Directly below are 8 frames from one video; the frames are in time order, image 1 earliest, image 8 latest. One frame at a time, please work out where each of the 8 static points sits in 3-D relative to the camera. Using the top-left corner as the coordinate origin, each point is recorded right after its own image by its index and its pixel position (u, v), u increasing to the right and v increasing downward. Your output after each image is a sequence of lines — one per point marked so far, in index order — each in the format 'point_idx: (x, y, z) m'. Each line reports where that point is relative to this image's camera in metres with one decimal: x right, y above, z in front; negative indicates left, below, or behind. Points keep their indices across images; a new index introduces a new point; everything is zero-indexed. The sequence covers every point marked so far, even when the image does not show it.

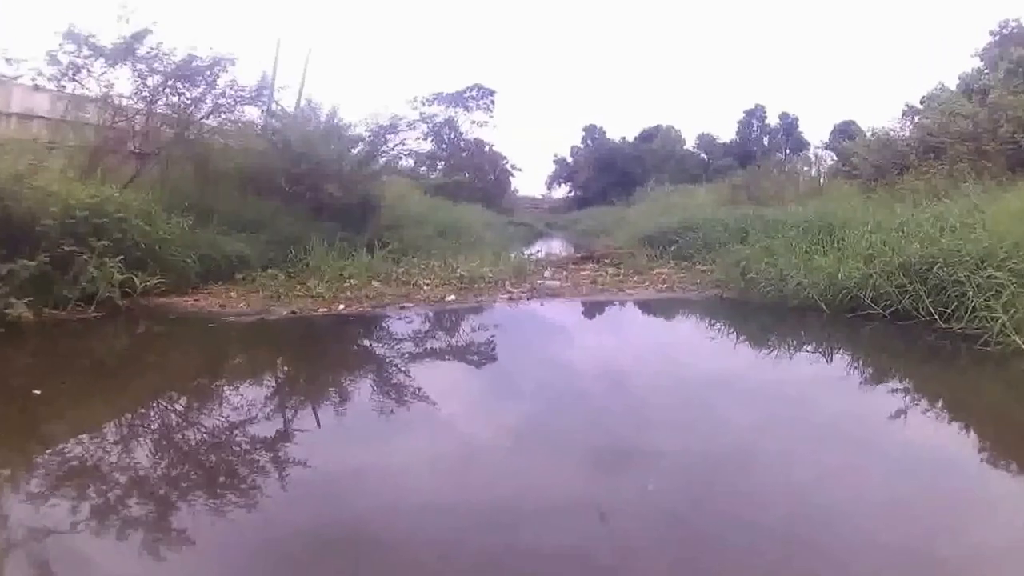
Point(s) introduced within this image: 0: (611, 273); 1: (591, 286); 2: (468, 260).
0: (+1.4, +0.2, +9.3) m
1: (+1.0, +0.1, +8.6) m
2: (-0.6, +0.4, +10.0) m
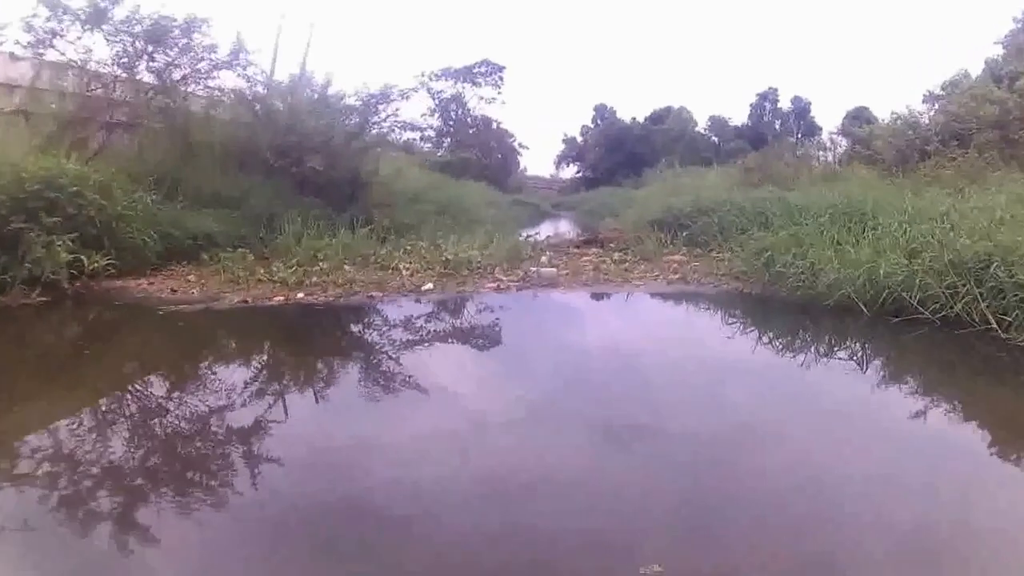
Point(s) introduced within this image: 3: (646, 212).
0: (+1.3, +0.3, +8.4) m
1: (+0.9, +0.2, +7.7) m
2: (-0.7, +0.6, +9.1) m
3: (+2.3, +1.3, +12.2) m
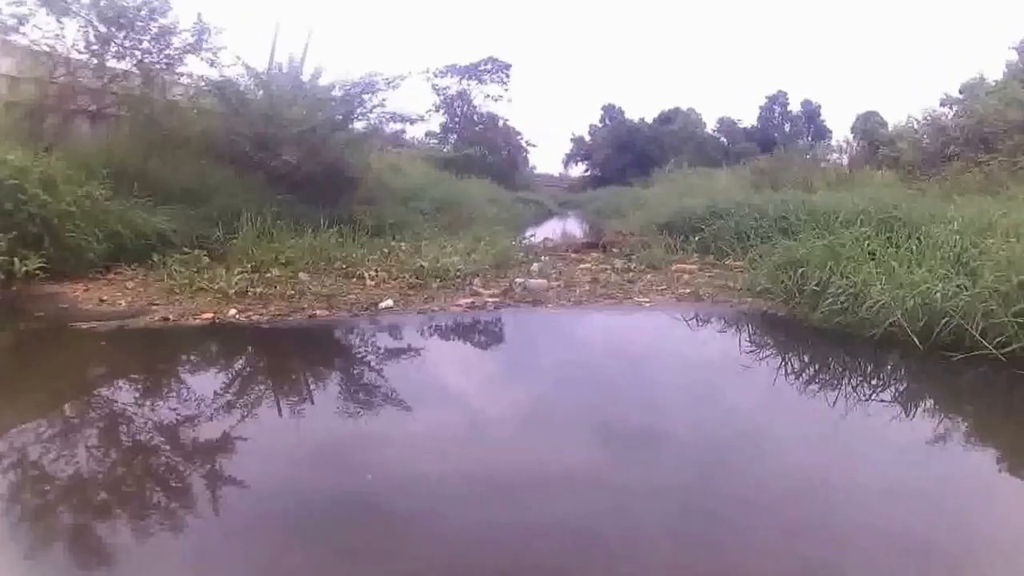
0: (+1.2, +0.2, +7.4) m
1: (+0.8, +0.1, +6.7) m
2: (-0.8, +0.5, +8.2) m
3: (+2.2, +1.2, +11.2) m
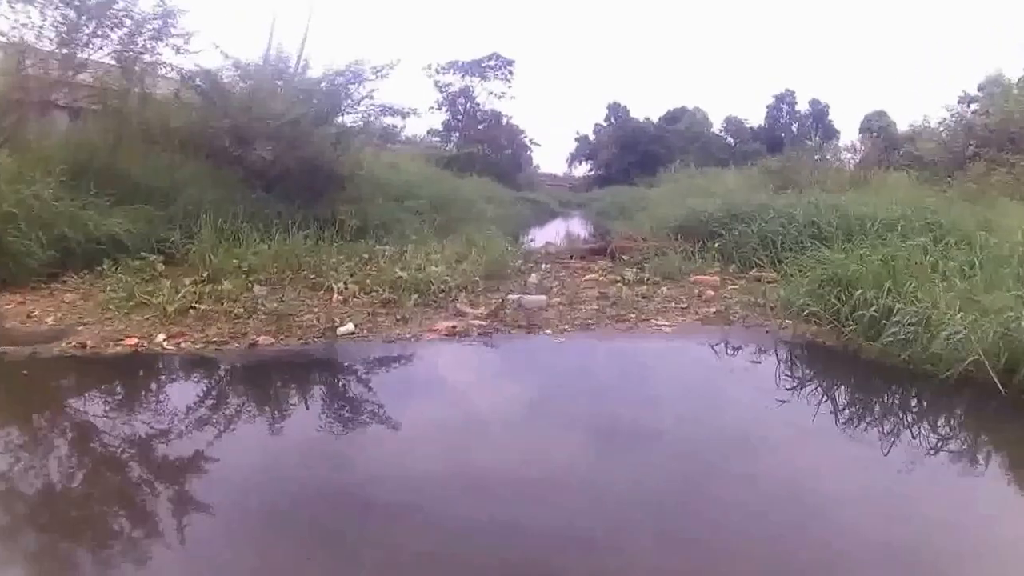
0: (+1.1, +0.1, +6.5) m
1: (+0.7, -0.1, +5.9) m
2: (-0.8, +0.4, +7.3) m
3: (+2.2, +1.0, +10.3) m
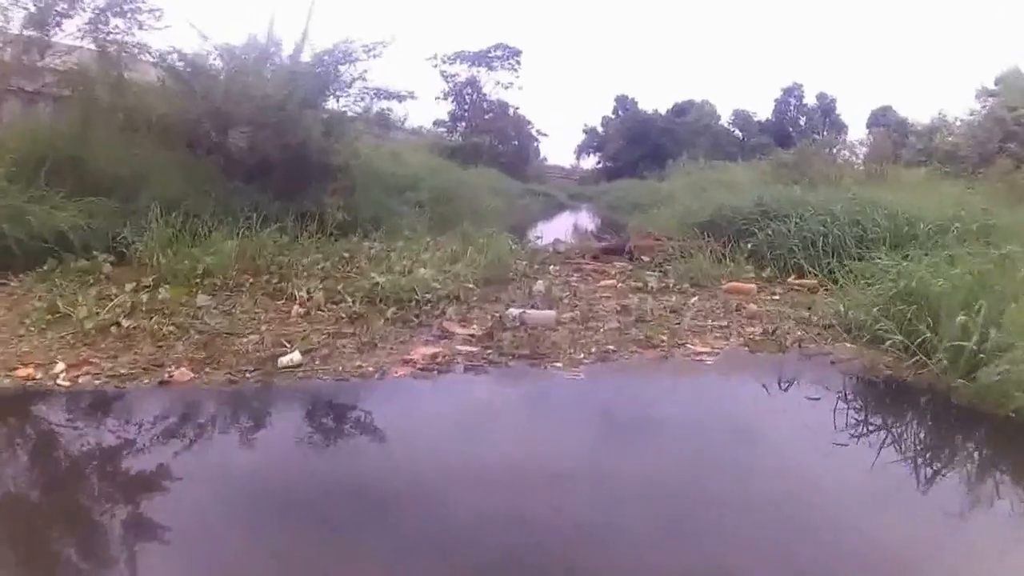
0: (+1.2, 0.0, +5.5) m
1: (+0.8, -0.1, +4.9) m
2: (-0.8, +0.4, +6.4) m
3: (+2.3, +1.0, +9.4) m
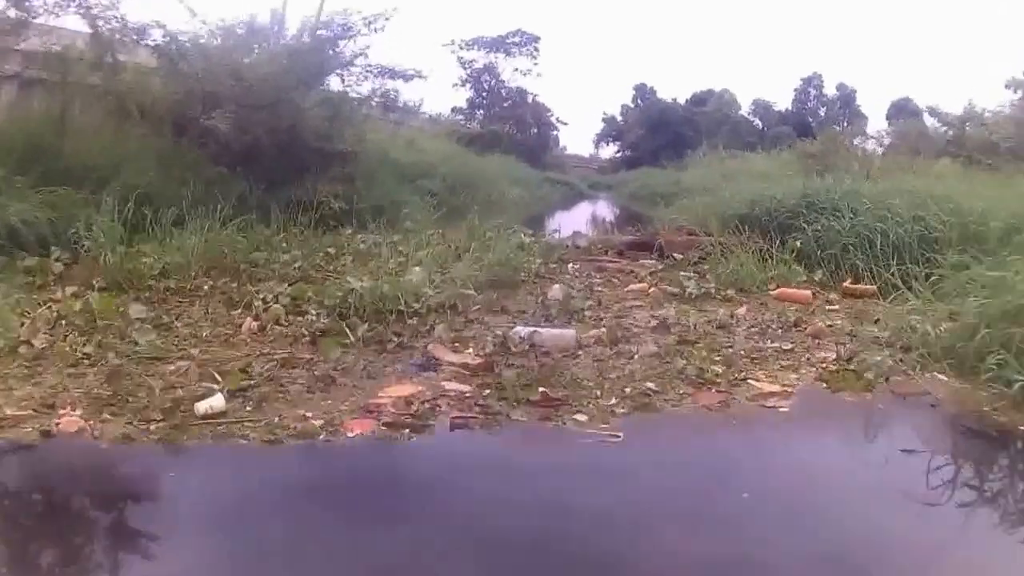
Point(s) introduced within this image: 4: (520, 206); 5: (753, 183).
0: (+1.2, 0.0, +4.7) m
1: (+0.8, -0.2, +4.1) m
2: (-0.7, +0.4, +5.6) m
3: (+2.5, +1.0, +8.5) m
4: (+0.2, +1.5, +12.9) m
5: (+3.8, +1.5, +10.7) m
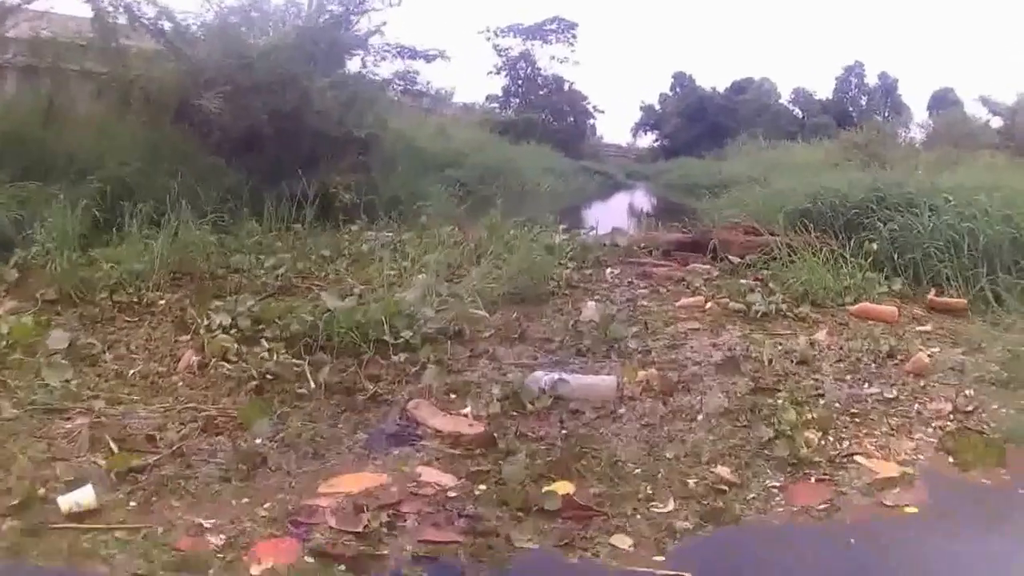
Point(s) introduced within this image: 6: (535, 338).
0: (+1.4, -0.1, +3.9) m
1: (+0.9, -0.3, +3.3) m
2: (-0.5, +0.3, +4.8) m
3: (+2.8, +1.0, +7.6) m
4: (+0.8, +1.5, +12.0) m
5: (+4.2, +1.5, +9.7) m
6: (+0.1, -0.2, +3.3) m
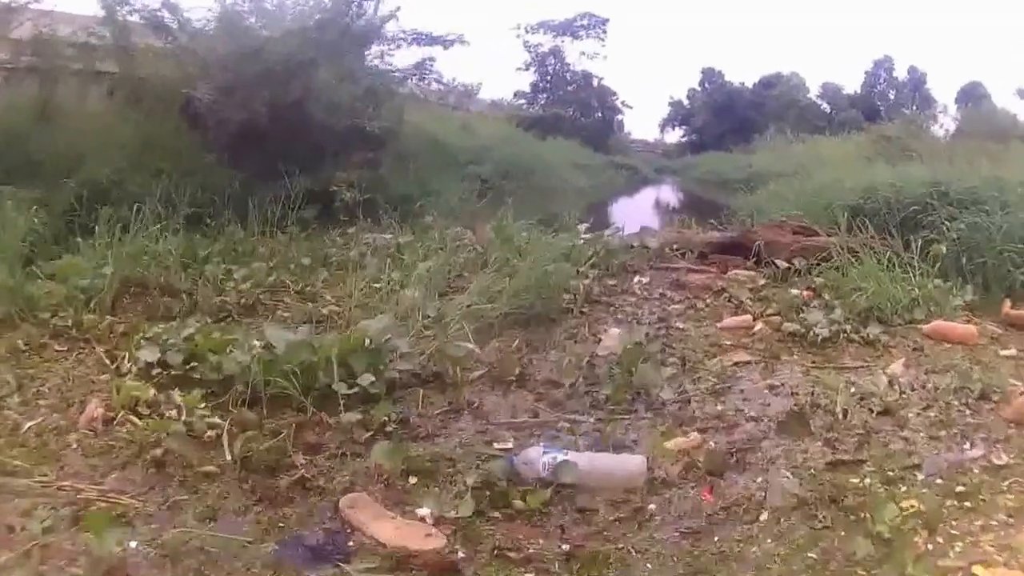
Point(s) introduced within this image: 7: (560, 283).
0: (+1.4, -0.2, +3.2) m
1: (+0.9, -0.3, +2.6) m
2: (-0.4, +0.2, +4.2) m
3: (+3.0, +0.9, +6.8) m
4: (+1.2, +1.5, +11.4) m
5: (+4.5, +1.5, +8.9) m
6: (+0.1, -0.3, +2.7) m
7: (+0.2, 0.0, +3.4) m
